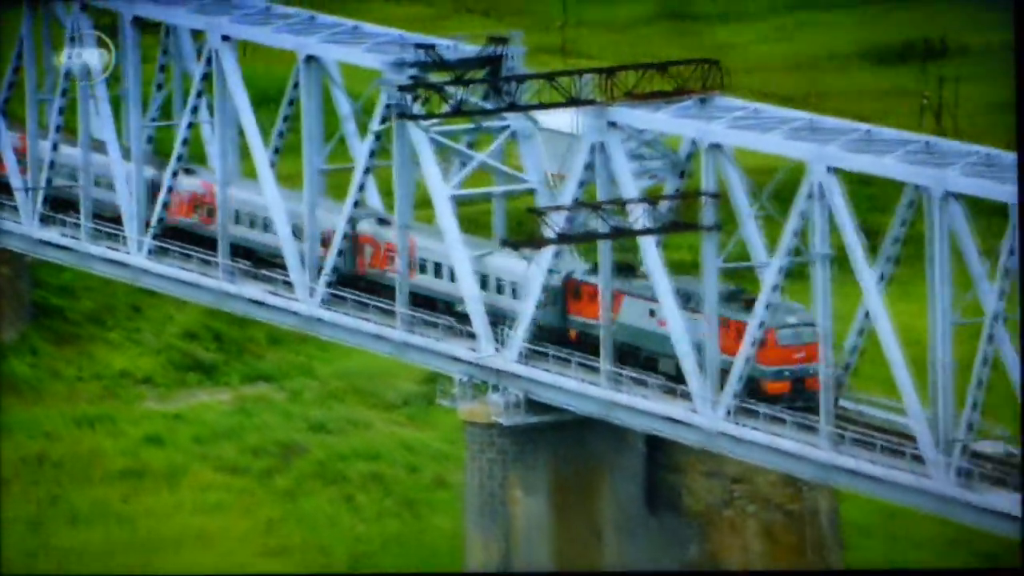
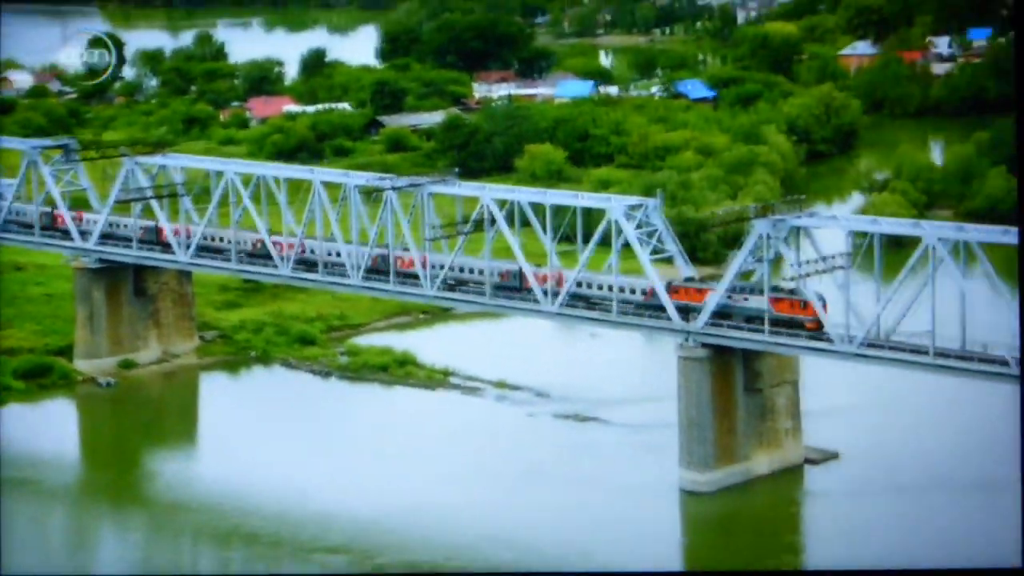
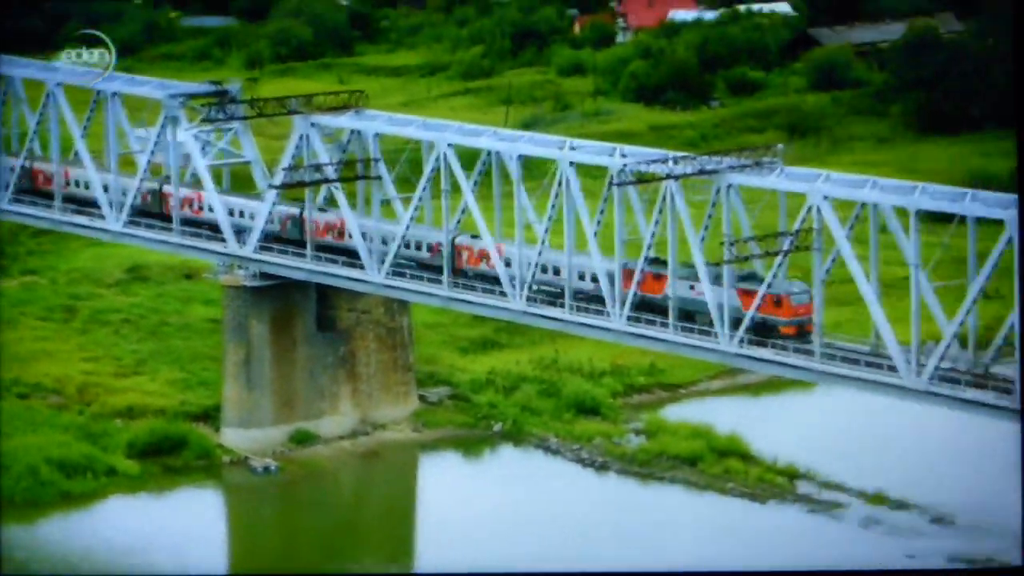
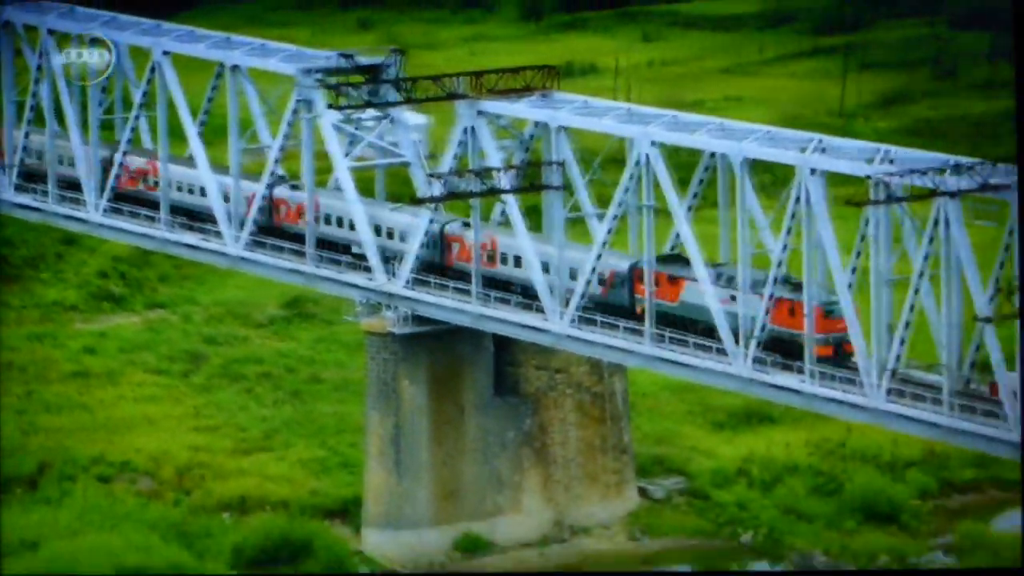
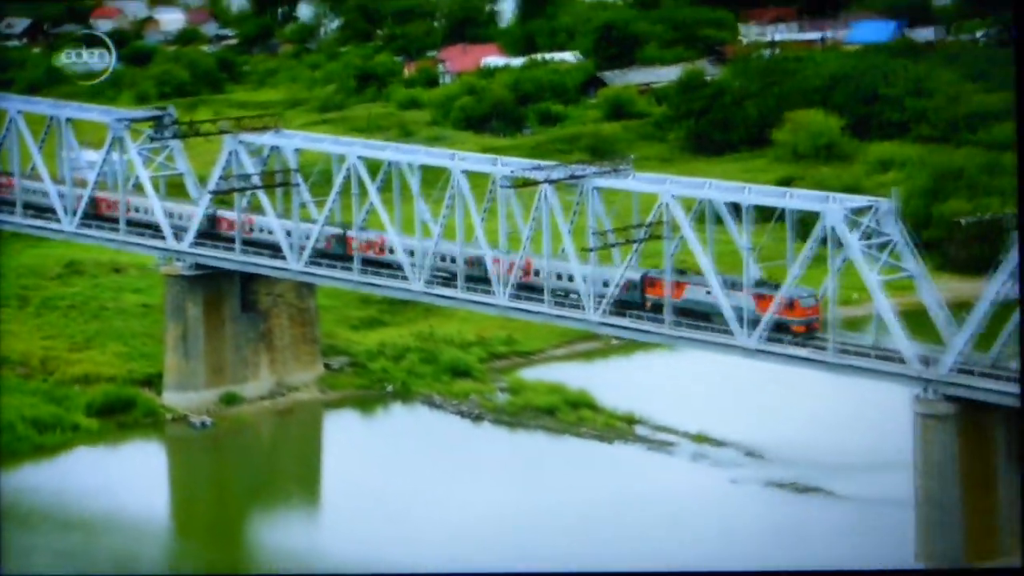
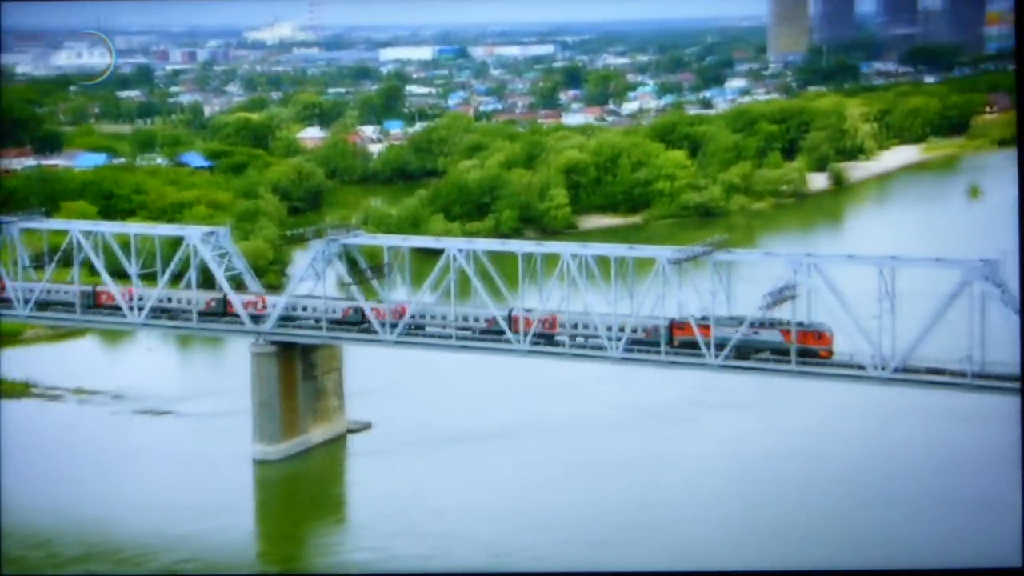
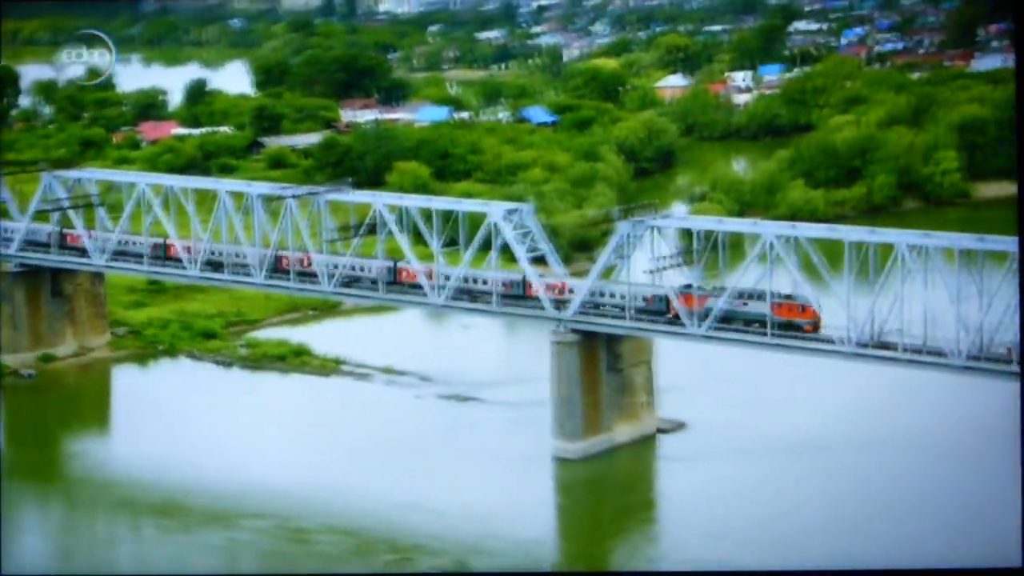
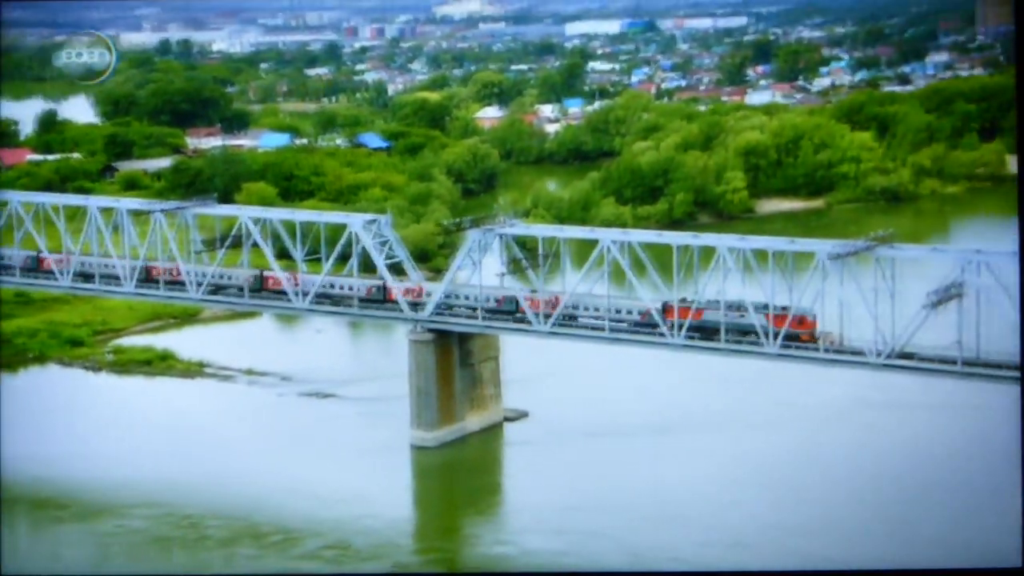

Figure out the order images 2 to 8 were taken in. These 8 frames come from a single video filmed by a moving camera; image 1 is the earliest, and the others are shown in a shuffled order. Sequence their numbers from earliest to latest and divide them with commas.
4, 3, 5, 2, 7, 8, 6
